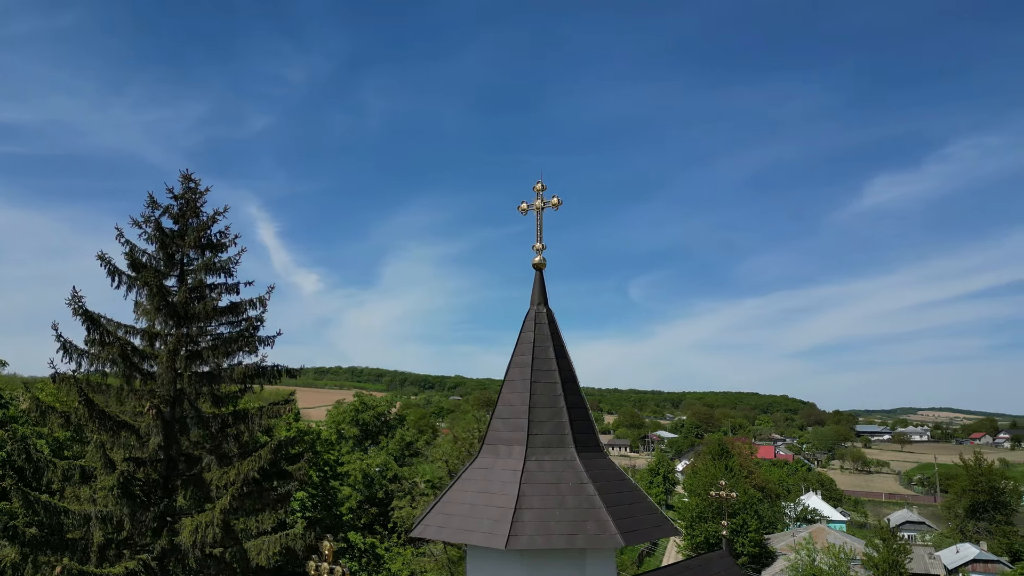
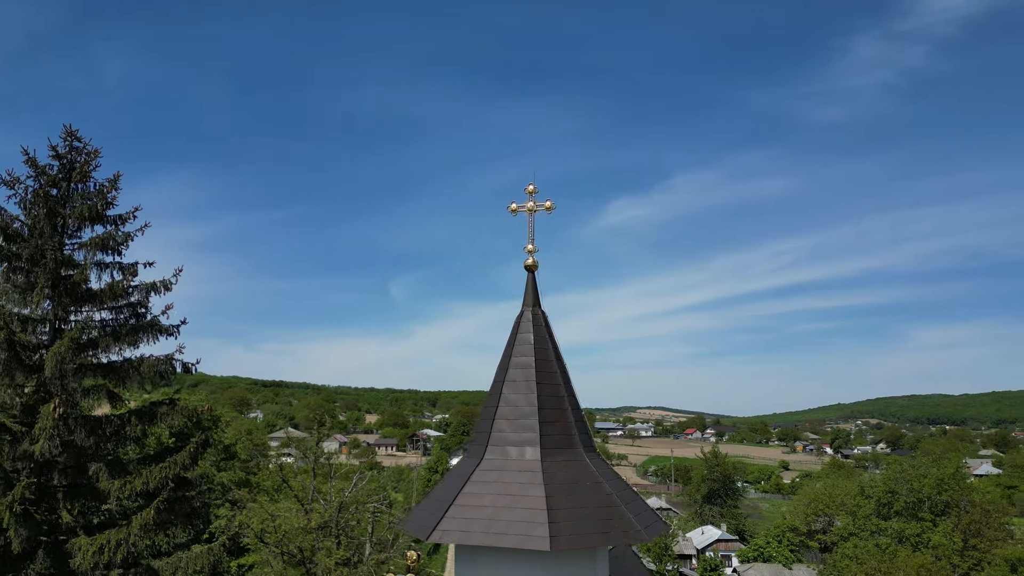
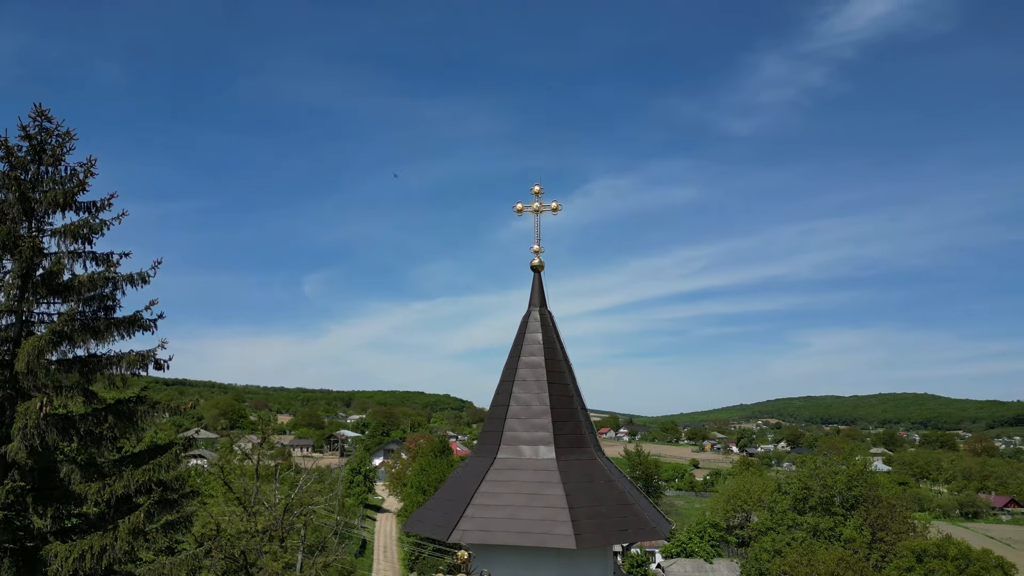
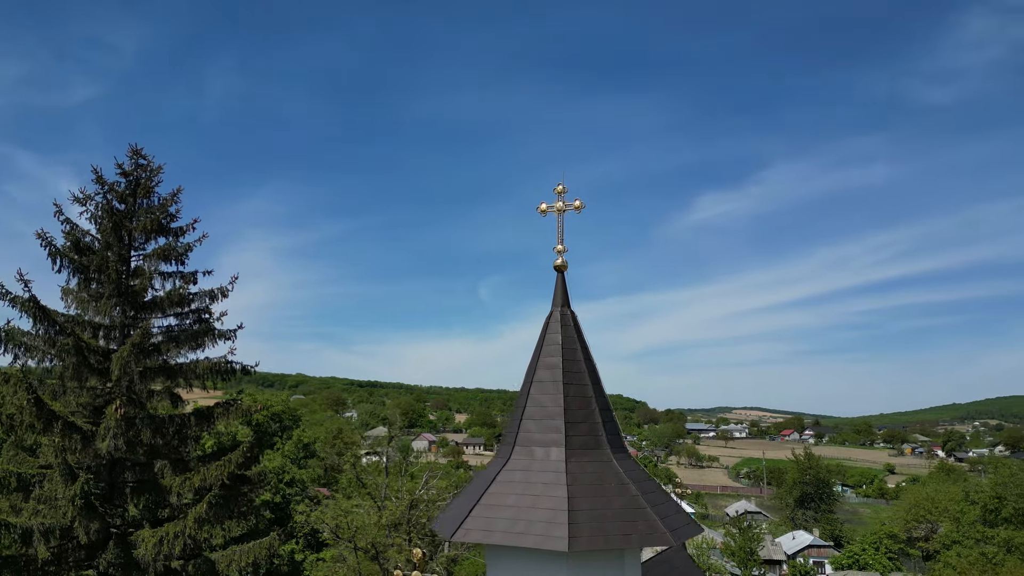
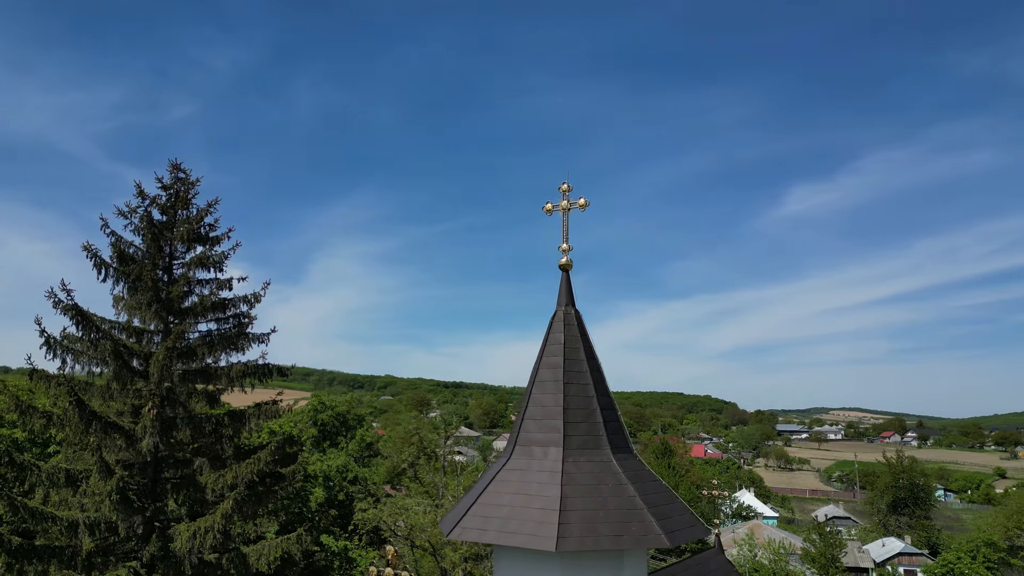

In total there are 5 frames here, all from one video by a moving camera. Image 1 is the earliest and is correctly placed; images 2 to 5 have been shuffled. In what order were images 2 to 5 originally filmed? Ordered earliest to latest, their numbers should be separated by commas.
5, 4, 2, 3
